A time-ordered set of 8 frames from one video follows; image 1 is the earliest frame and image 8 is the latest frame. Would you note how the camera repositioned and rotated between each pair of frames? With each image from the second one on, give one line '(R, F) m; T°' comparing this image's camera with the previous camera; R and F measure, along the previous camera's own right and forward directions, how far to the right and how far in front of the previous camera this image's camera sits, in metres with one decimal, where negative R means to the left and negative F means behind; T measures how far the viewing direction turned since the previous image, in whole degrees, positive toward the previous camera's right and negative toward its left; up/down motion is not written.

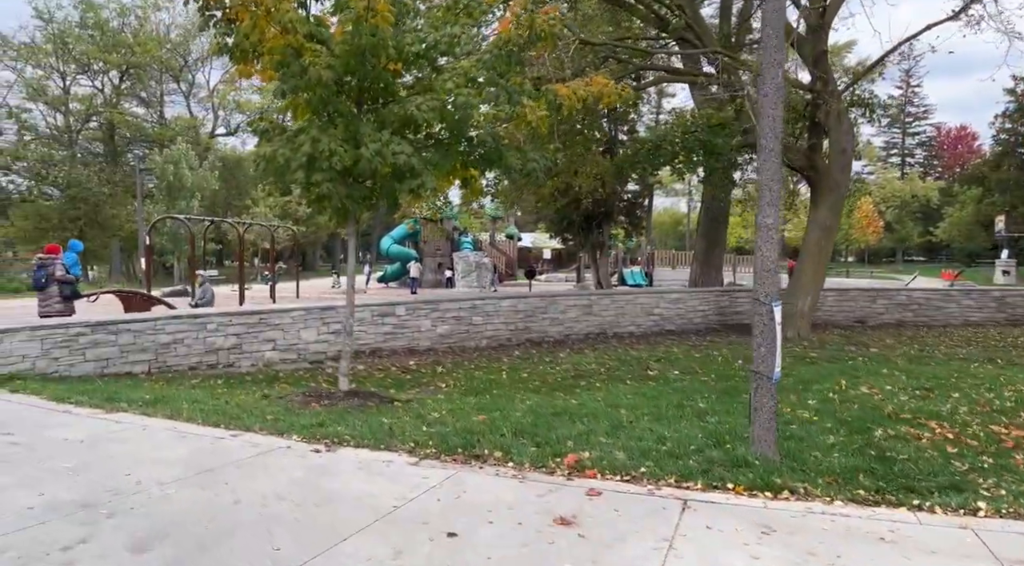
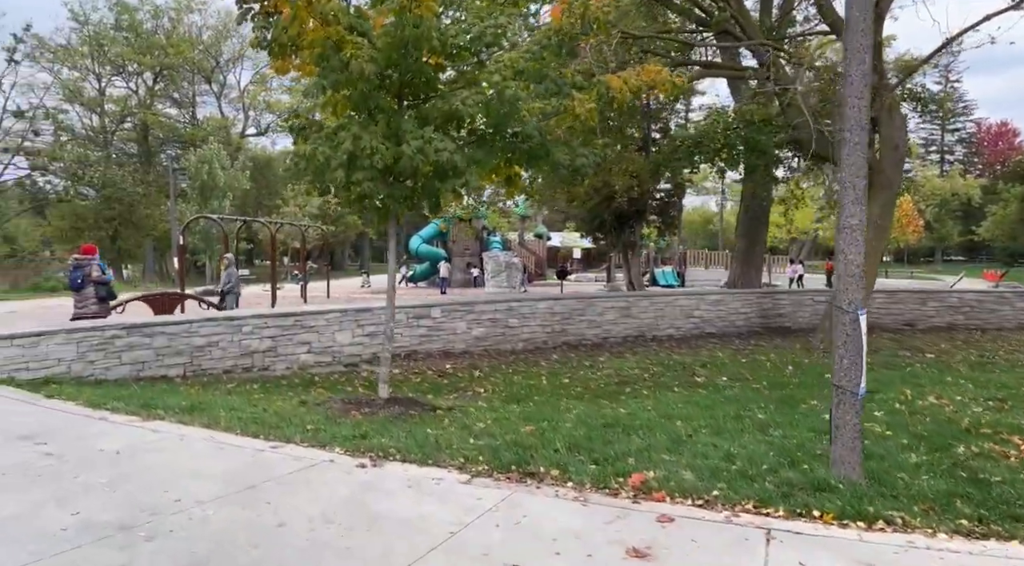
(-0.2, +0.3) m; -2°
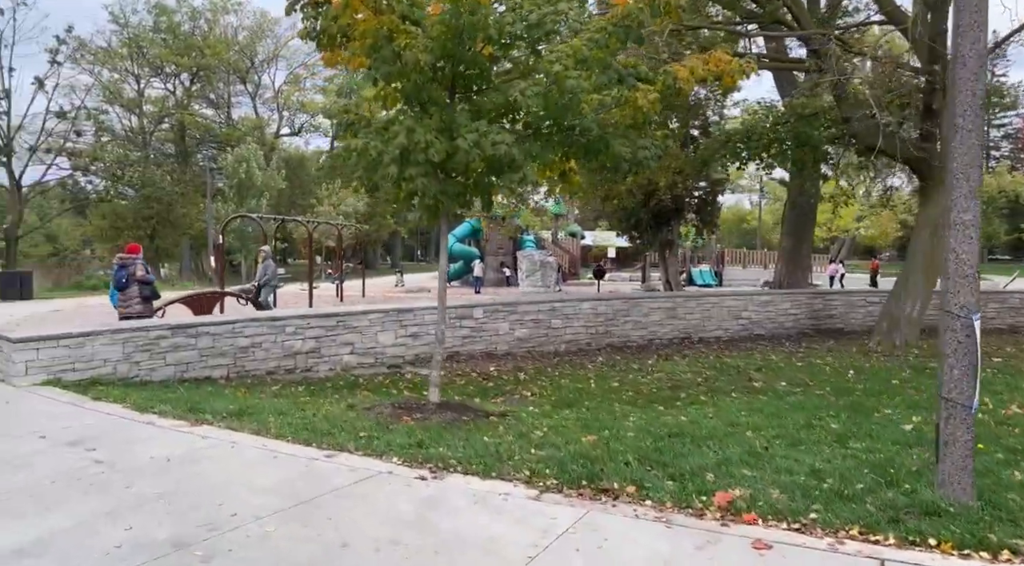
(-0.2, +0.3) m; -2°
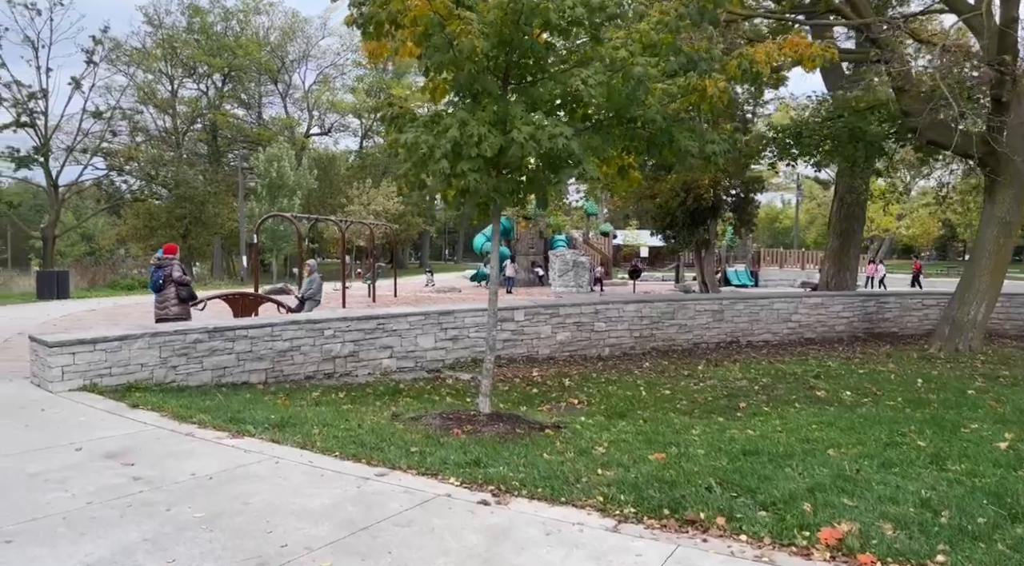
(-0.2, +0.4) m; -2°
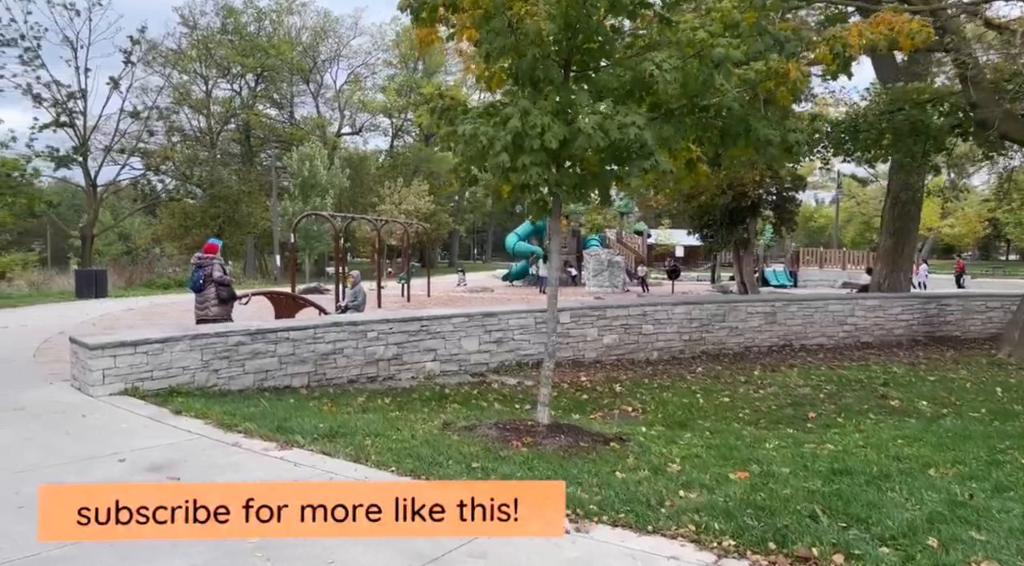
(-0.3, +0.4) m; -2°
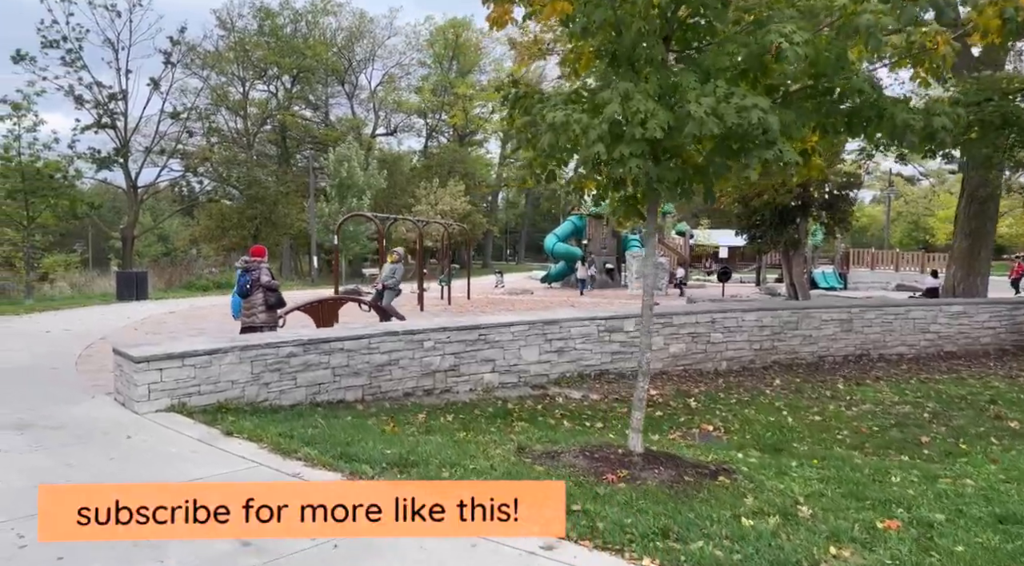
(-0.4, +0.7) m; -2°
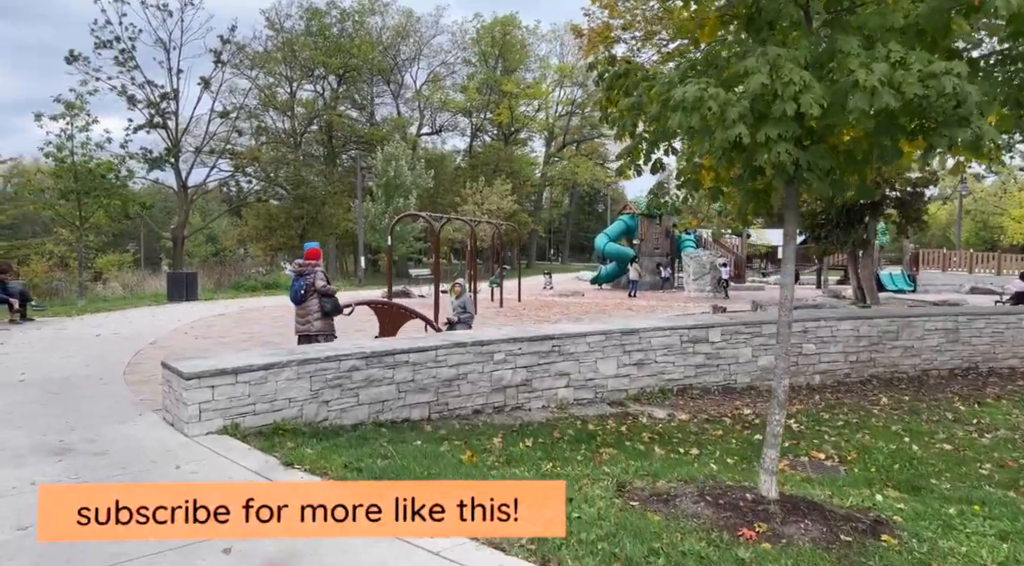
(-0.4, +0.8) m; -3°
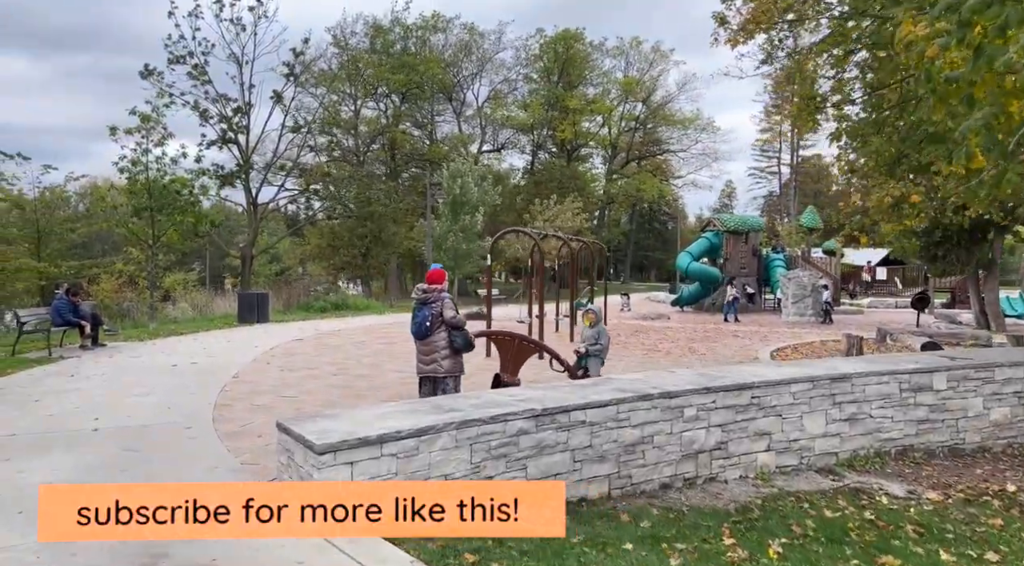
(-1.2, +1.8) m; -4°
